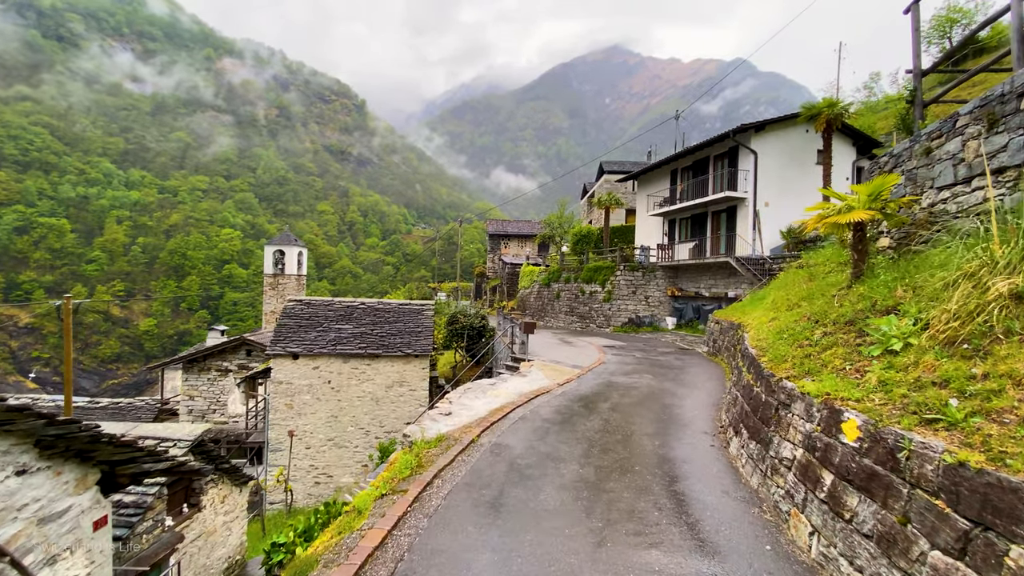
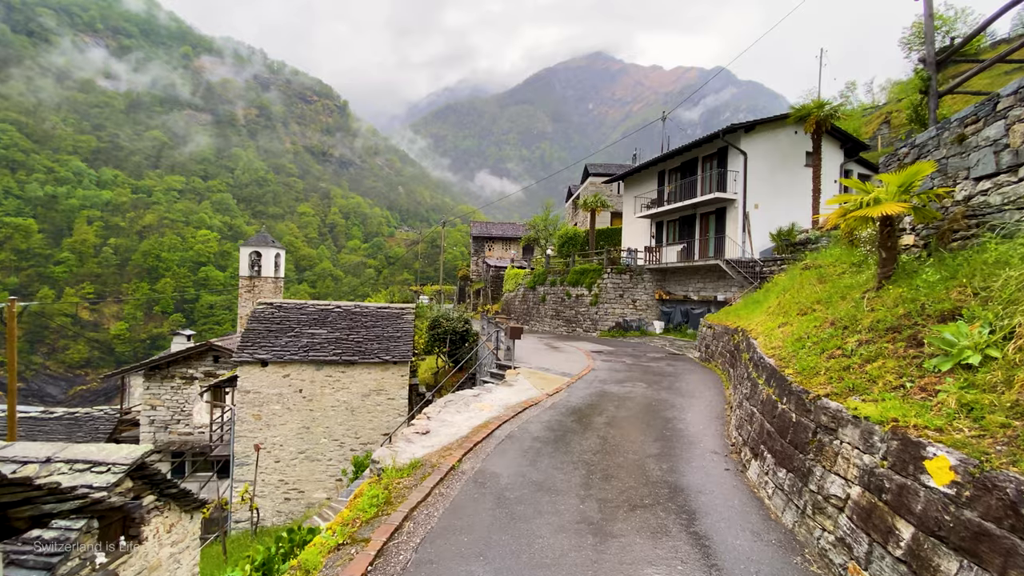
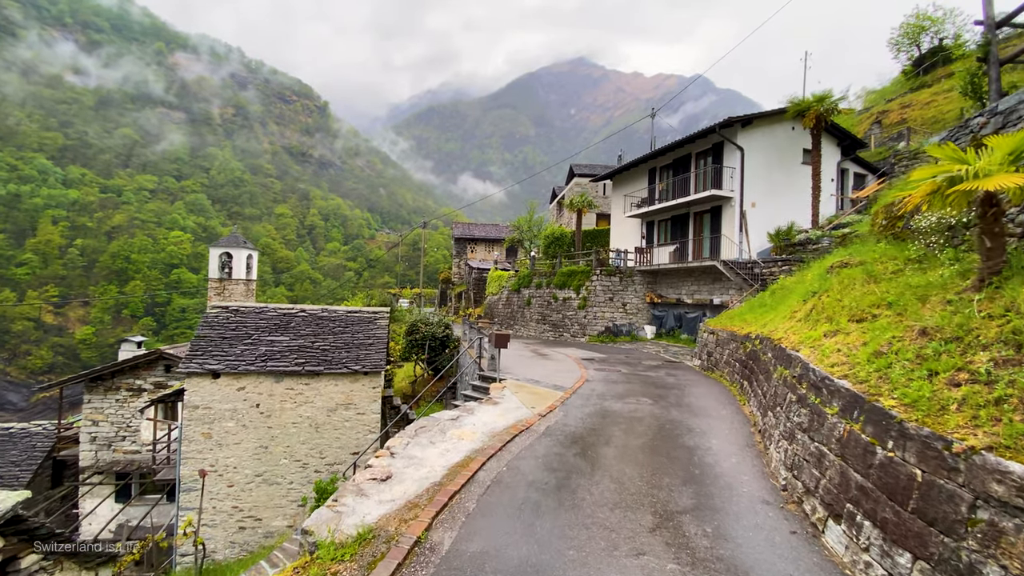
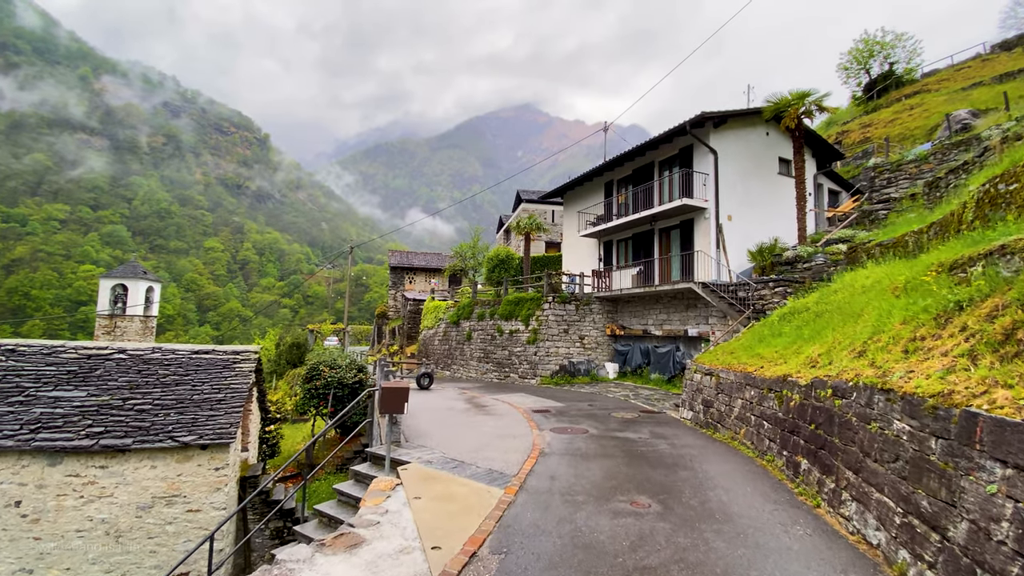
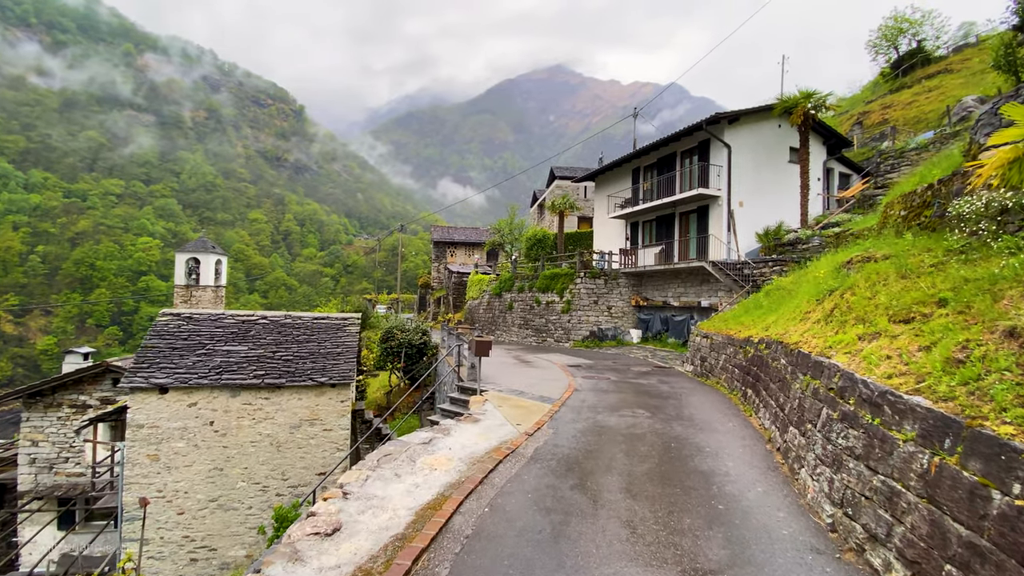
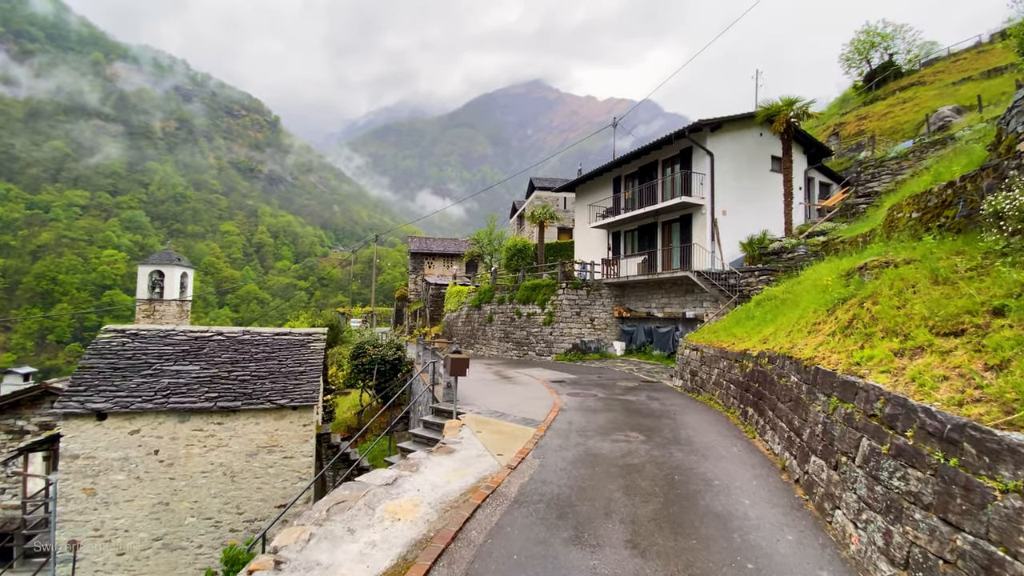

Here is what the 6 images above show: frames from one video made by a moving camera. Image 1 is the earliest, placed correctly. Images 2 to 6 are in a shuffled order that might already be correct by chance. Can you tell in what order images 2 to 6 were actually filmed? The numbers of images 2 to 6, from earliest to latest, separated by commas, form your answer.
2, 3, 5, 6, 4
